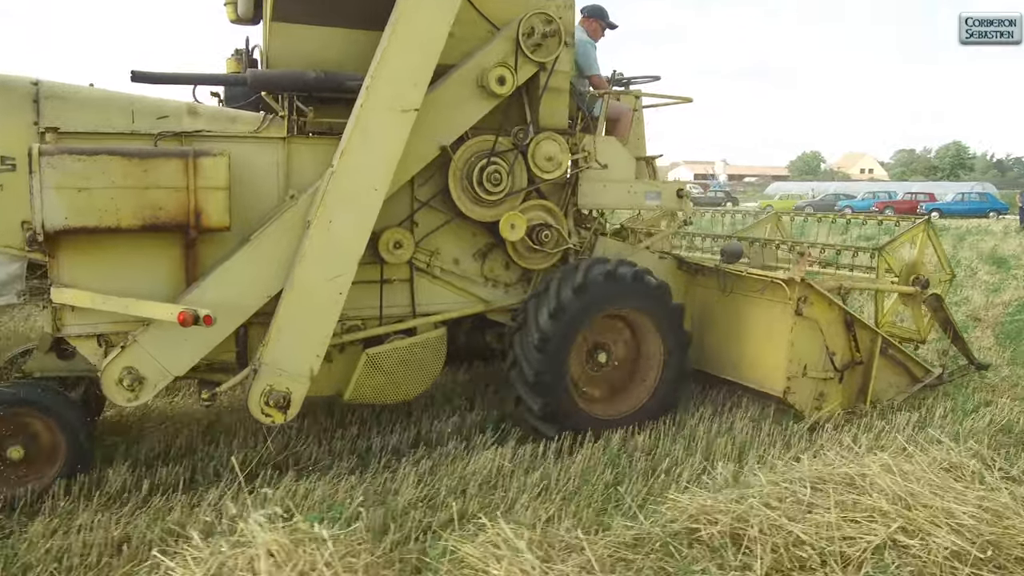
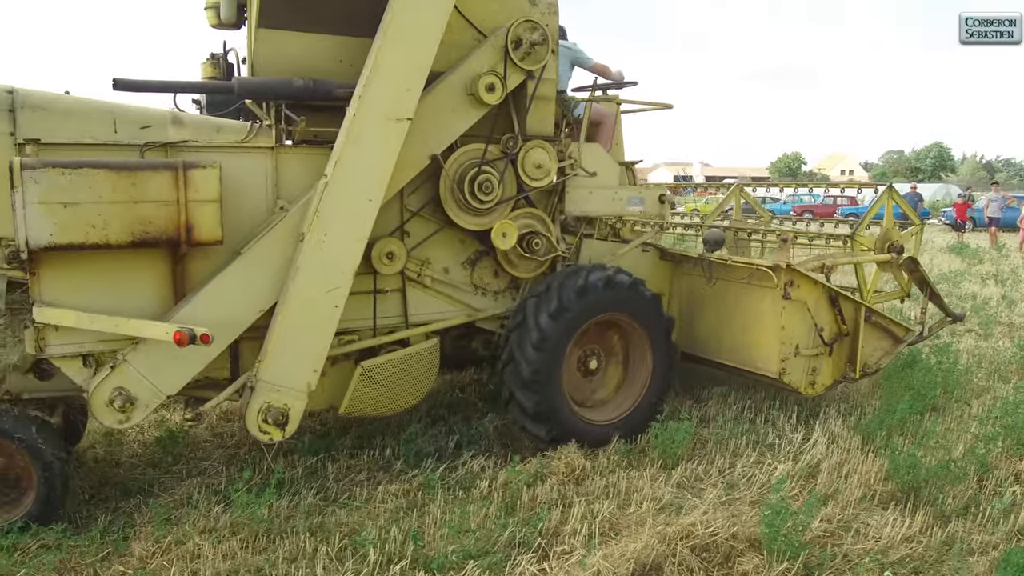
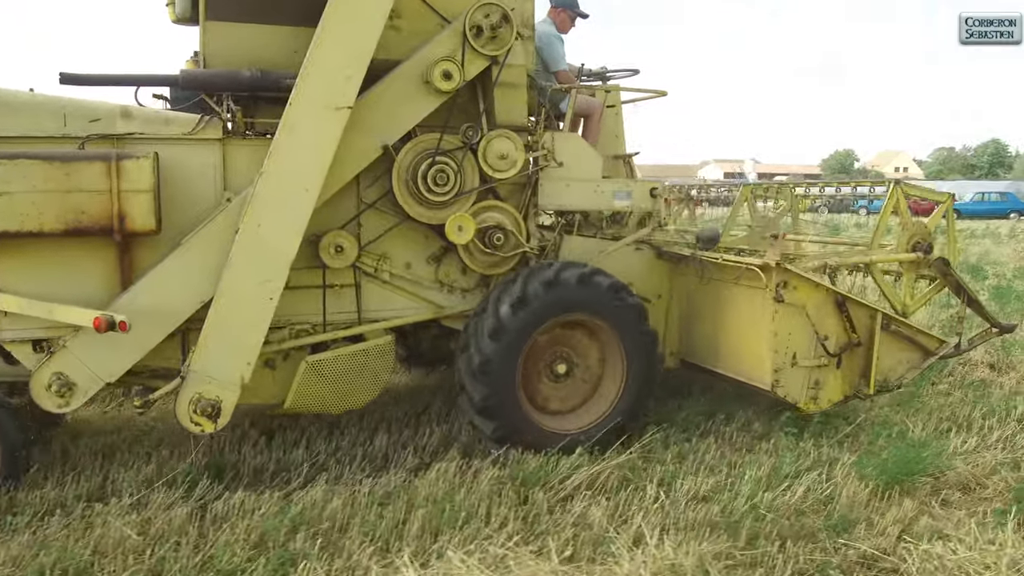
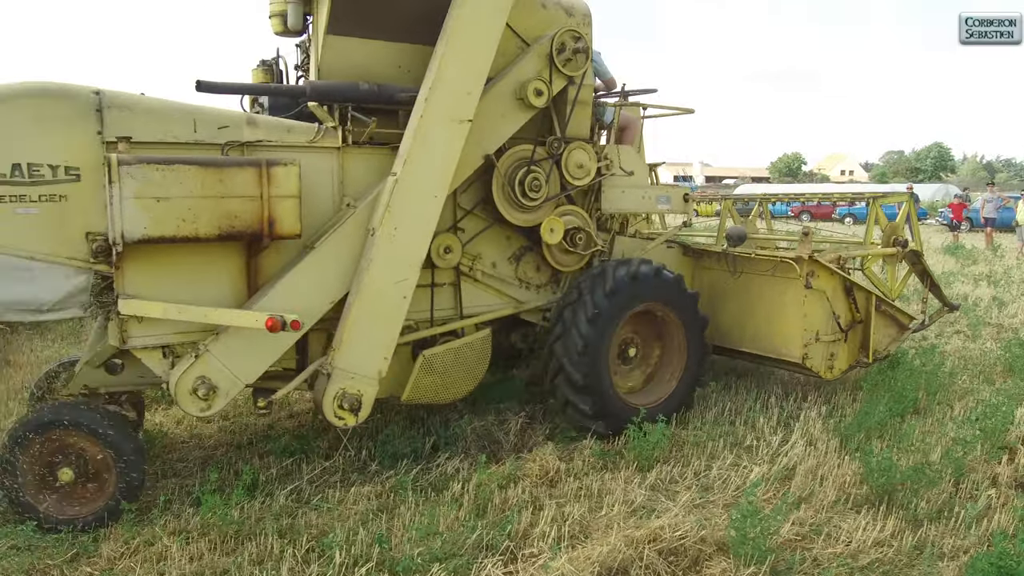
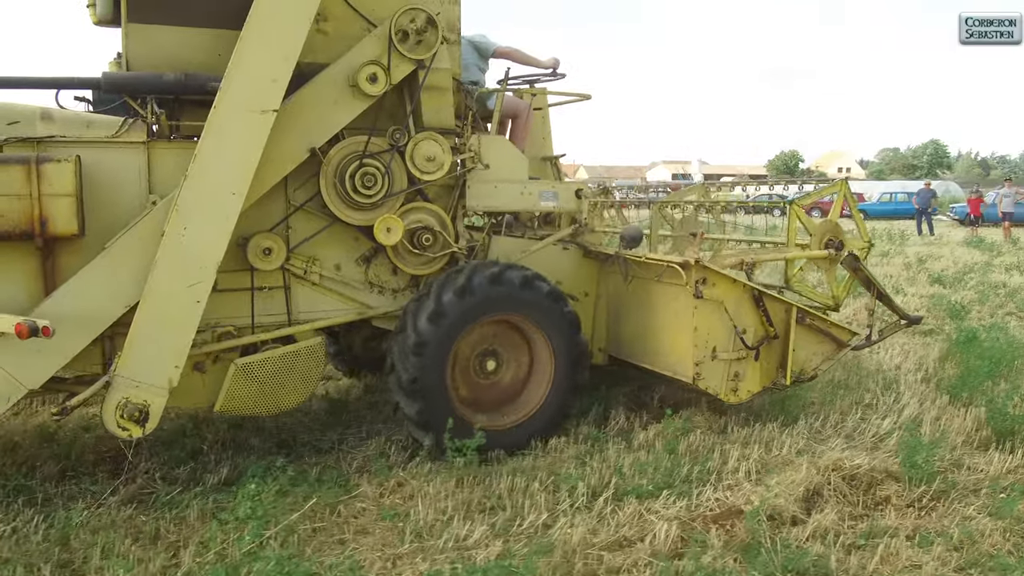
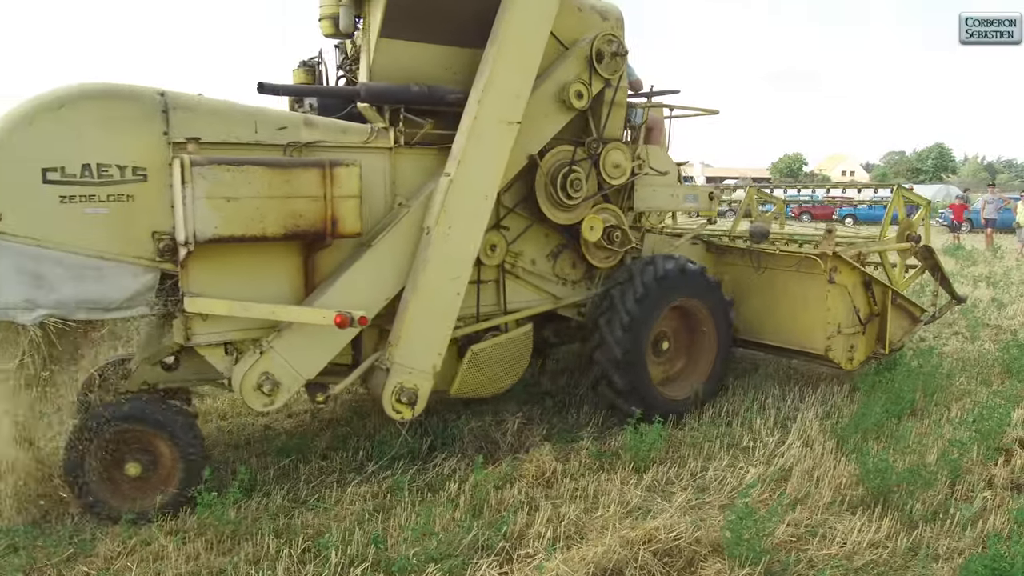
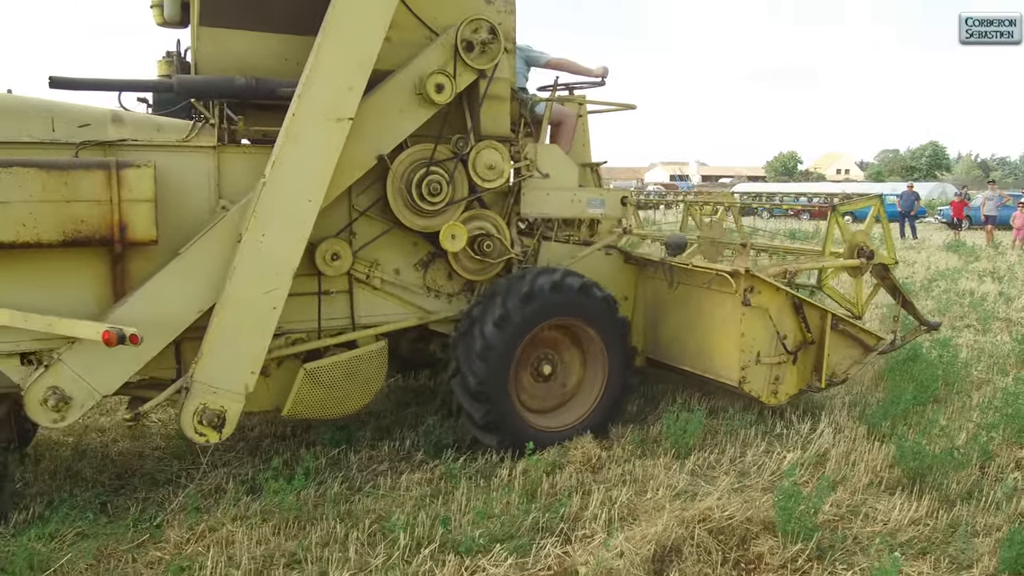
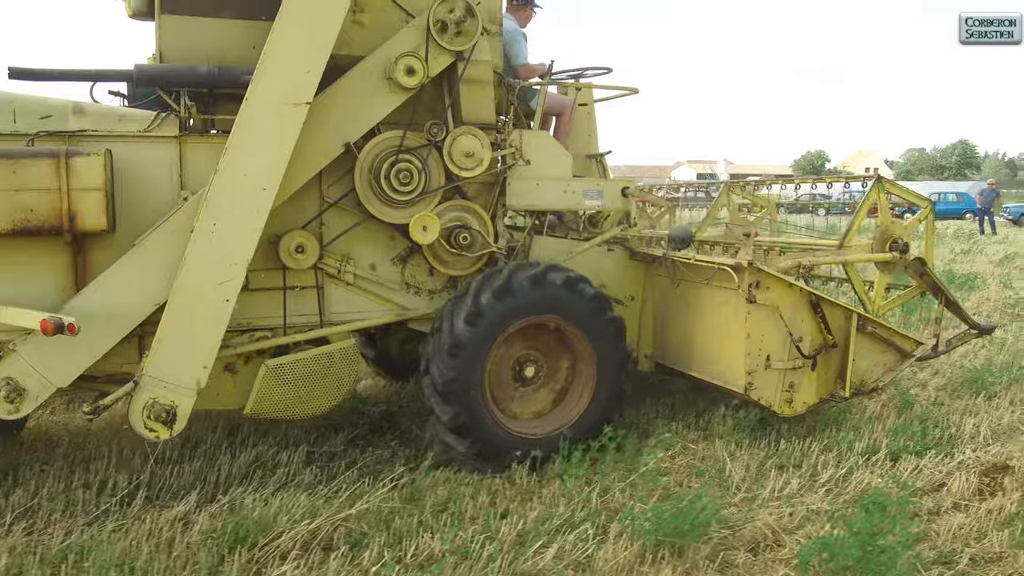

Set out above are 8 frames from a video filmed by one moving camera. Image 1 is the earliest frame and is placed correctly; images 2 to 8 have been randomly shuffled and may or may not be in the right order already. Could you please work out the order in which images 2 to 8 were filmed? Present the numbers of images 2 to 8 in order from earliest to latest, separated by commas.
3, 8, 5, 7, 2, 4, 6
